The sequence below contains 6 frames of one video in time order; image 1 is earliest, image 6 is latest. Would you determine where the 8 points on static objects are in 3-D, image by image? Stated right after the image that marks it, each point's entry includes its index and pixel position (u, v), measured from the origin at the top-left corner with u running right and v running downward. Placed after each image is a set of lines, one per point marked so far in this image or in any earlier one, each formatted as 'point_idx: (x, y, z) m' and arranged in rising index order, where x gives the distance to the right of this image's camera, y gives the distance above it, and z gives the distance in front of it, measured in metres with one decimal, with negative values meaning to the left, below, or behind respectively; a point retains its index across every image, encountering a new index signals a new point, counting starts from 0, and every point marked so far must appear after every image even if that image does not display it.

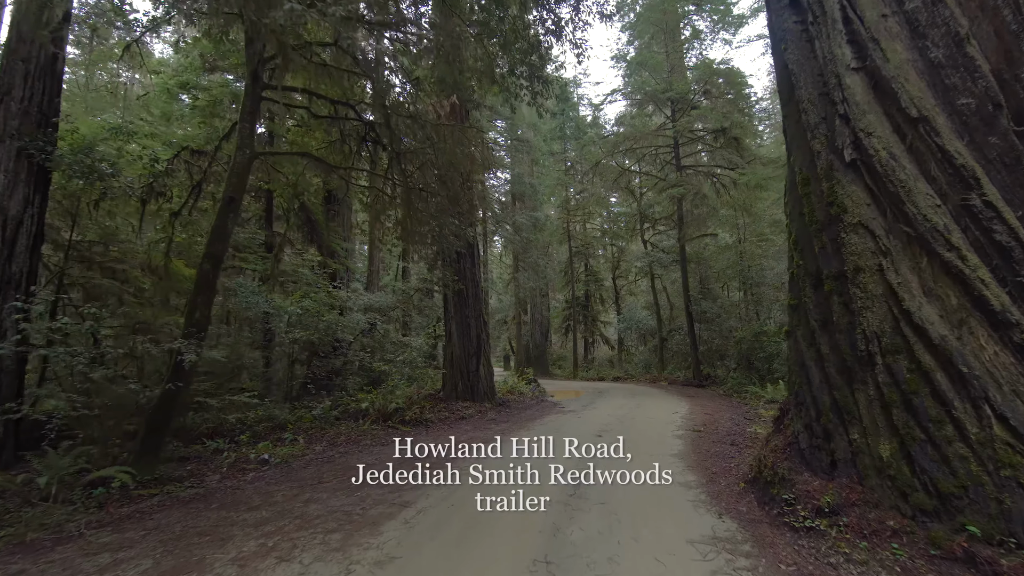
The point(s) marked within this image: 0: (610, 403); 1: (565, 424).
0: (+2.2, -2.6, +10.2) m
1: (+0.9, -2.3, +7.7) m
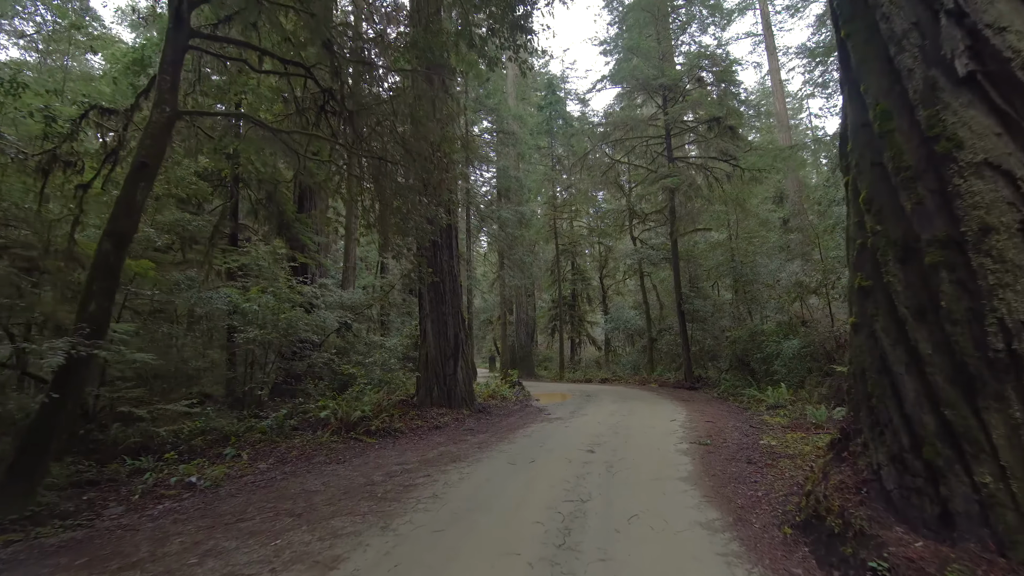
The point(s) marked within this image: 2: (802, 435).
0: (+1.9, -2.5, +9.4) m
1: (+0.6, -2.2, +6.8) m
2: (+4.0, -2.1, +6.1) m
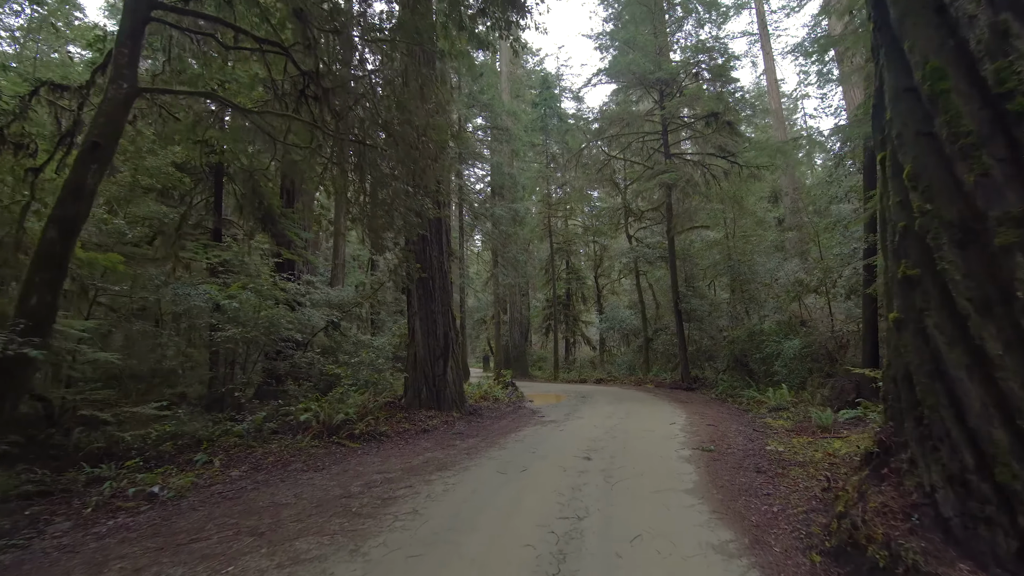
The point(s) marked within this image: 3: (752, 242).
0: (+1.7, -2.5, +9.0) m
1: (+0.5, -2.2, +6.5) m
2: (+3.9, -2.0, +5.8) m
3: (+8.5, +1.6, +15.7) m
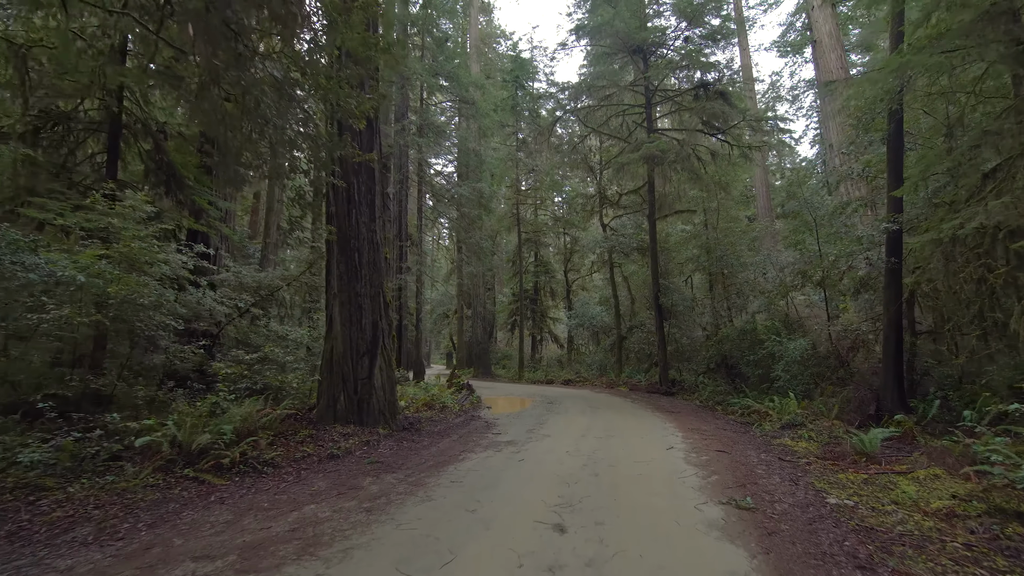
0: (+0.9, -2.2, +7.2) m
1: (-0.2, -1.8, +4.5) m
2: (+3.3, -1.8, +4.1) m
3: (+7.3, +1.8, +14.3) m
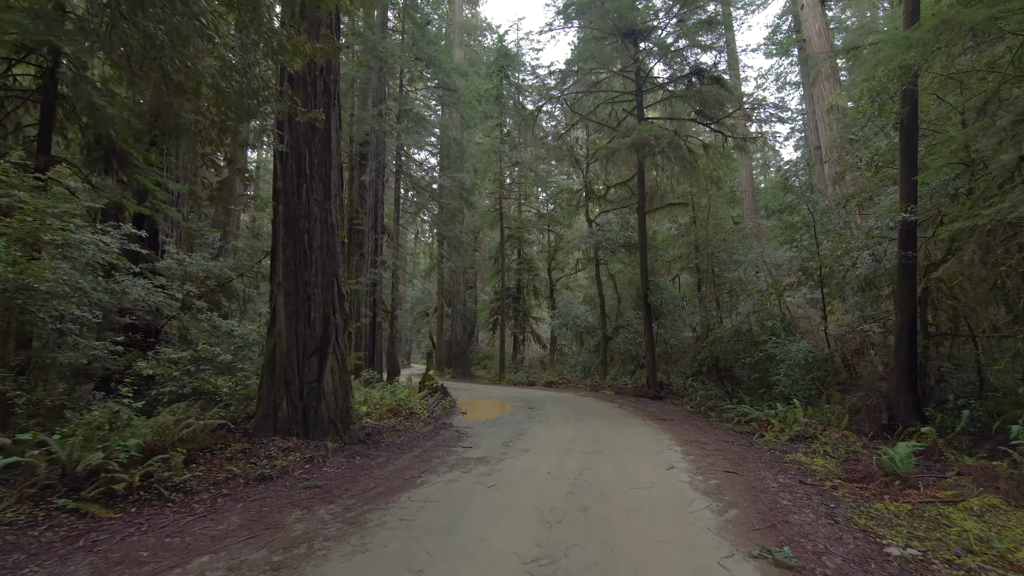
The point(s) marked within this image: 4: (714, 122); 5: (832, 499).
0: (+0.5, -2.1, +6.3) m
1: (-0.4, -1.7, +3.7) m
2: (+3.0, -1.7, +3.3) m
3: (+6.7, +1.8, +13.7) m
4: (+5.7, +4.6, +12.4) m
5: (+2.7, -1.7, +3.7) m
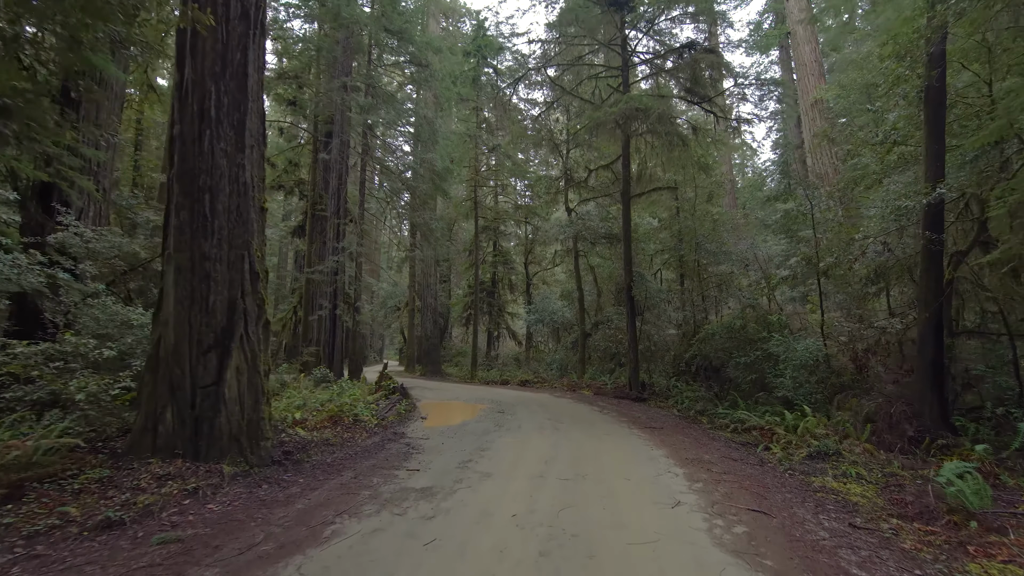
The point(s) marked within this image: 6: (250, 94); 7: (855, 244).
0: (0.0, -1.9, +5.2) m
1: (-0.7, -1.5, +2.5) m
2: (+2.7, -1.6, +2.3) m
3: (+6.0, +2.0, +12.8) m
4: (+5.1, +4.8, +11.4) m
5: (+2.4, -1.6, +2.6) m
6: (-2.9, +2.1, +4.8) m
7: (+6.1, +0.8, +7.8) m
